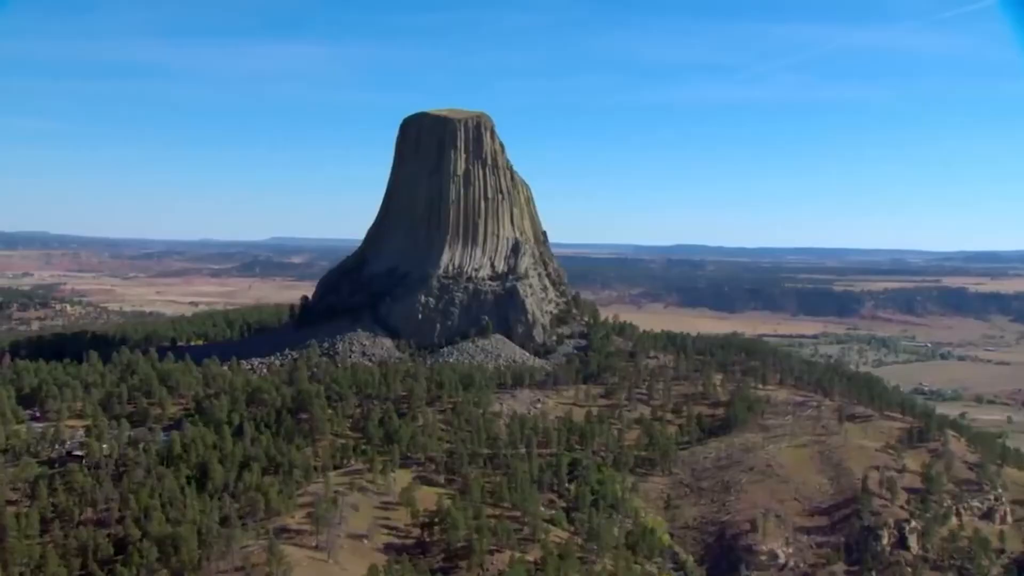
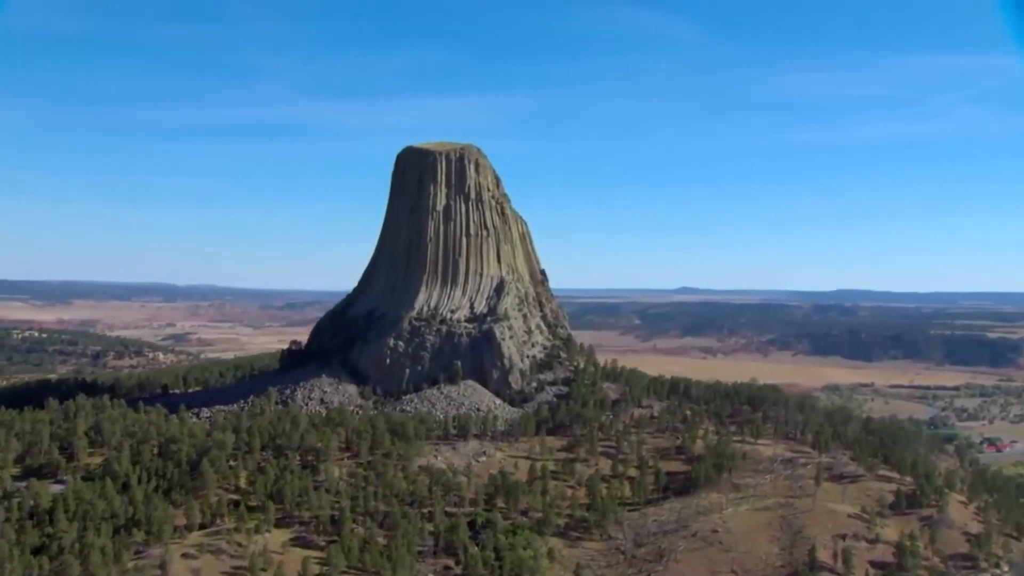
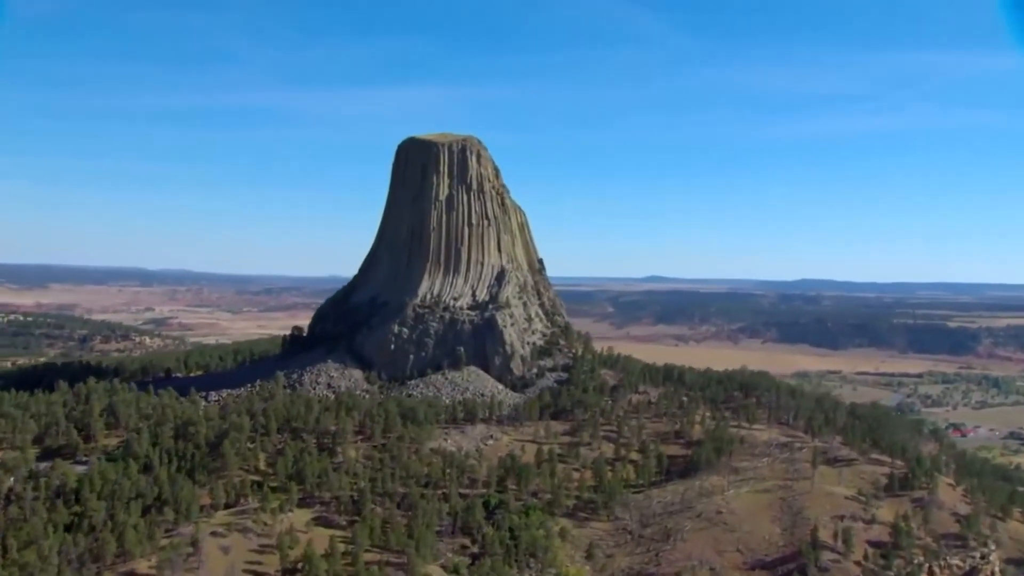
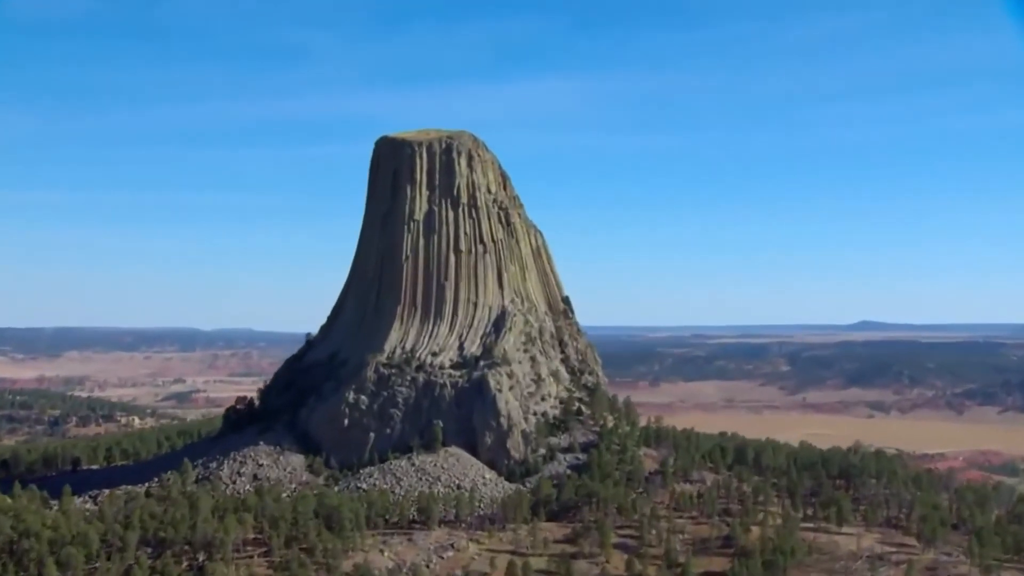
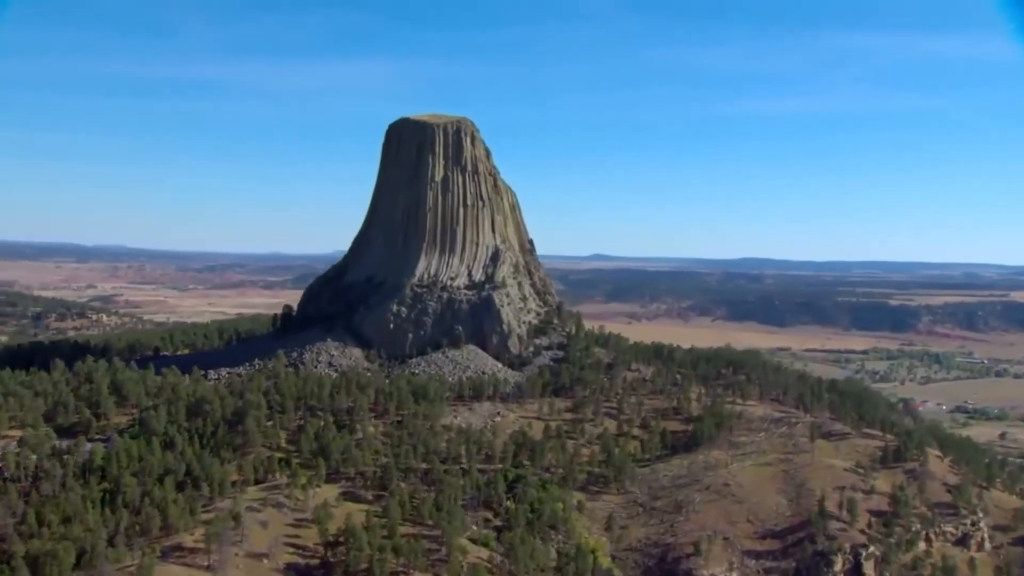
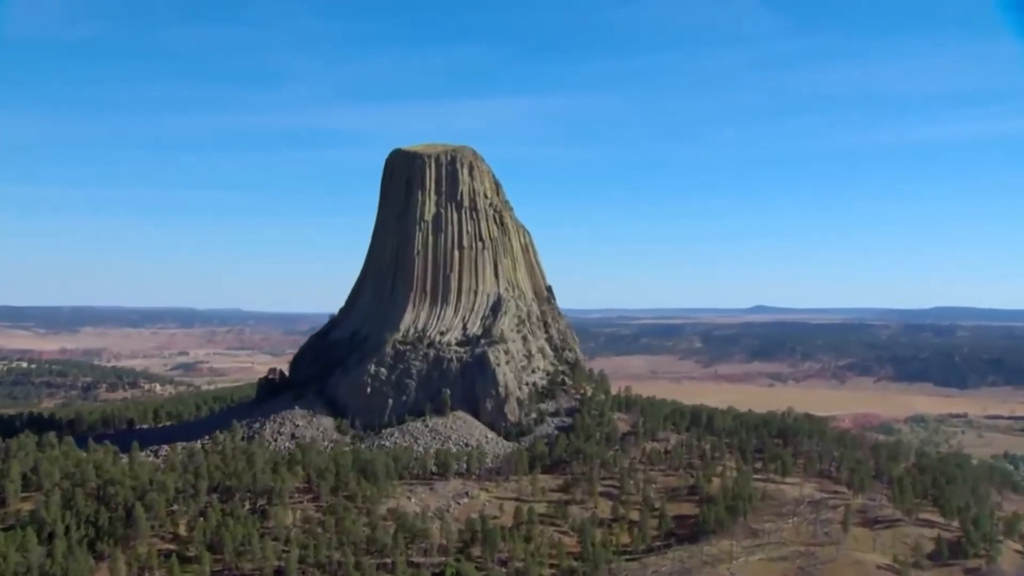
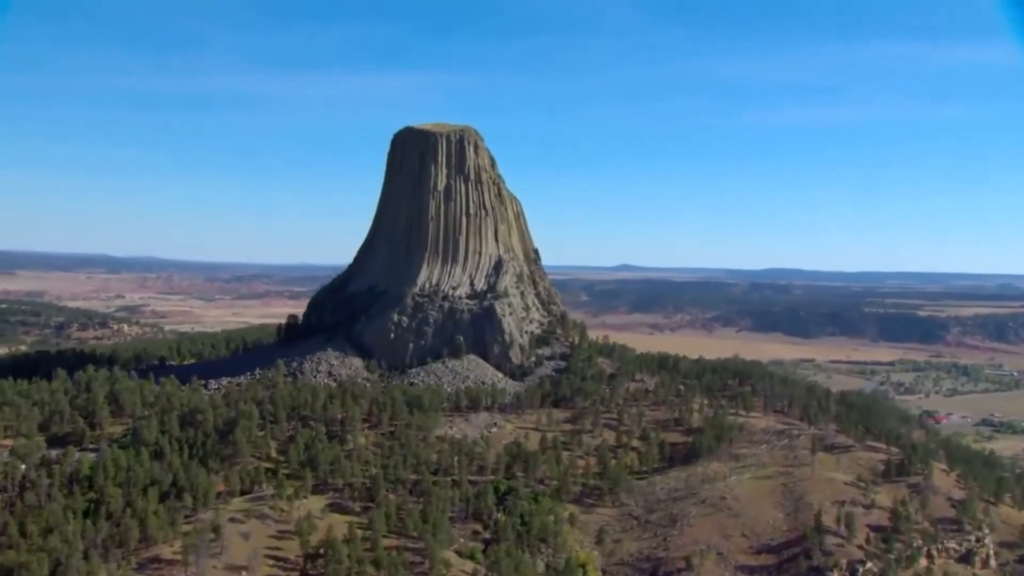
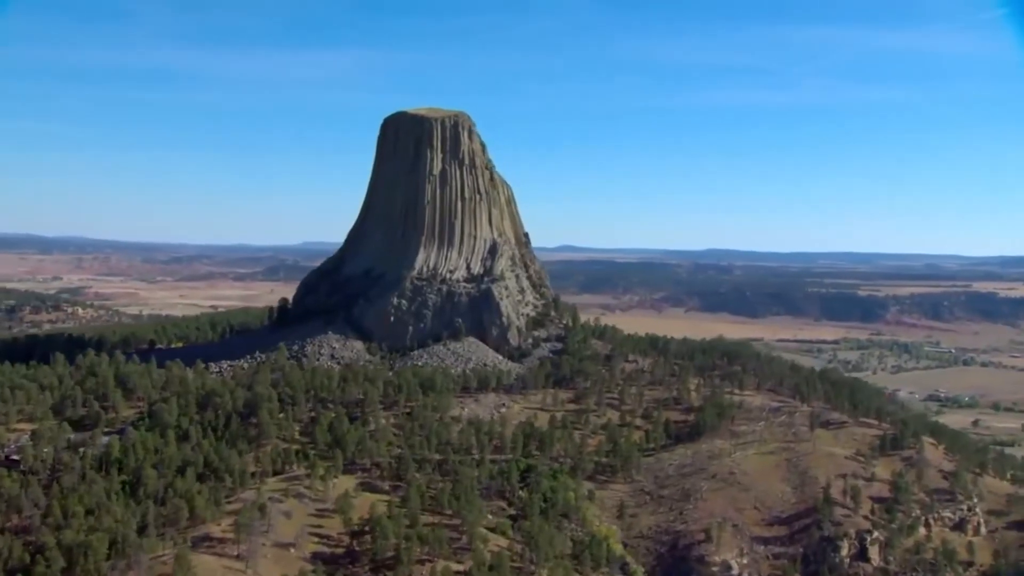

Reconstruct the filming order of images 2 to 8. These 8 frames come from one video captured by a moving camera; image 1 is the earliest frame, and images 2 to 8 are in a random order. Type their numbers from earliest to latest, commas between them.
8, 5, 7, 3, 2, 6, 4
